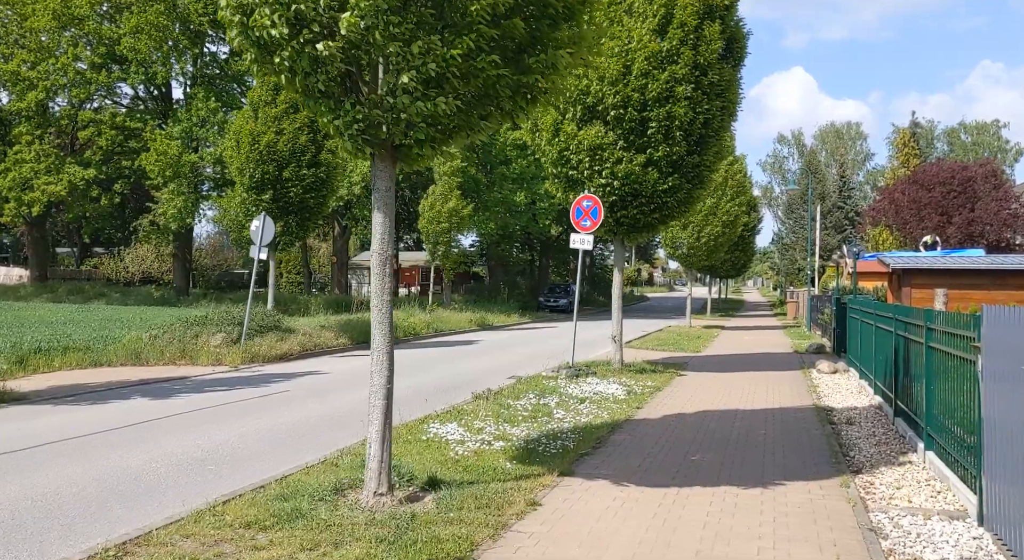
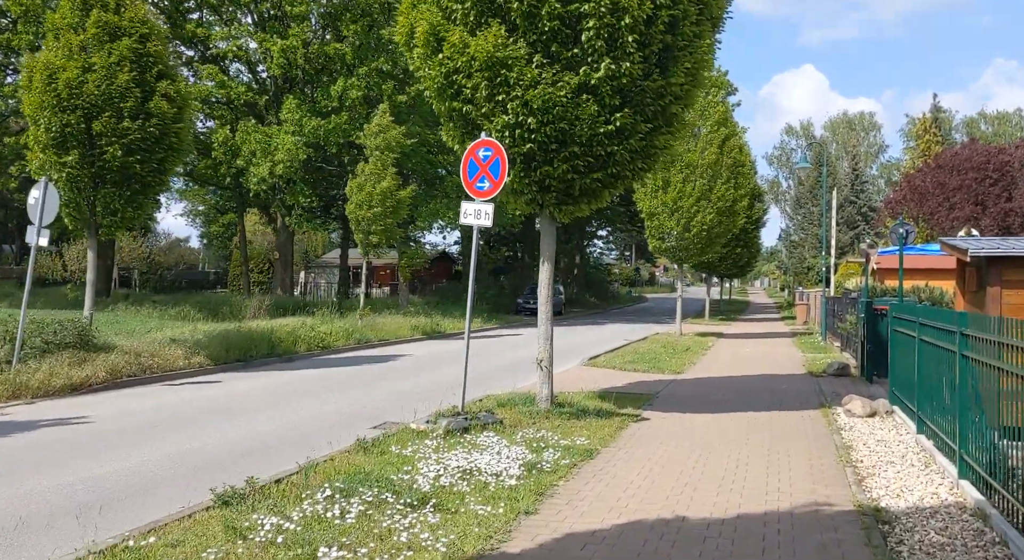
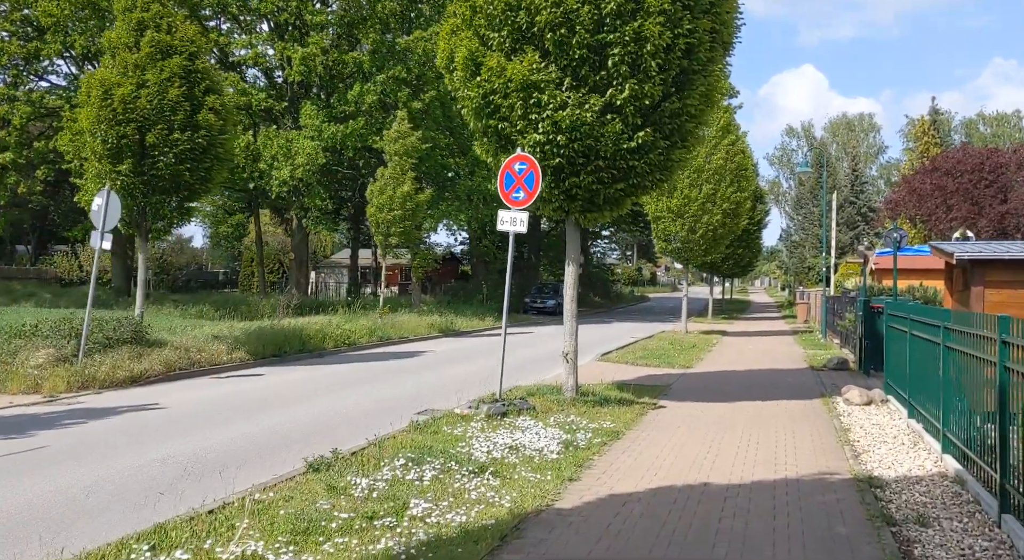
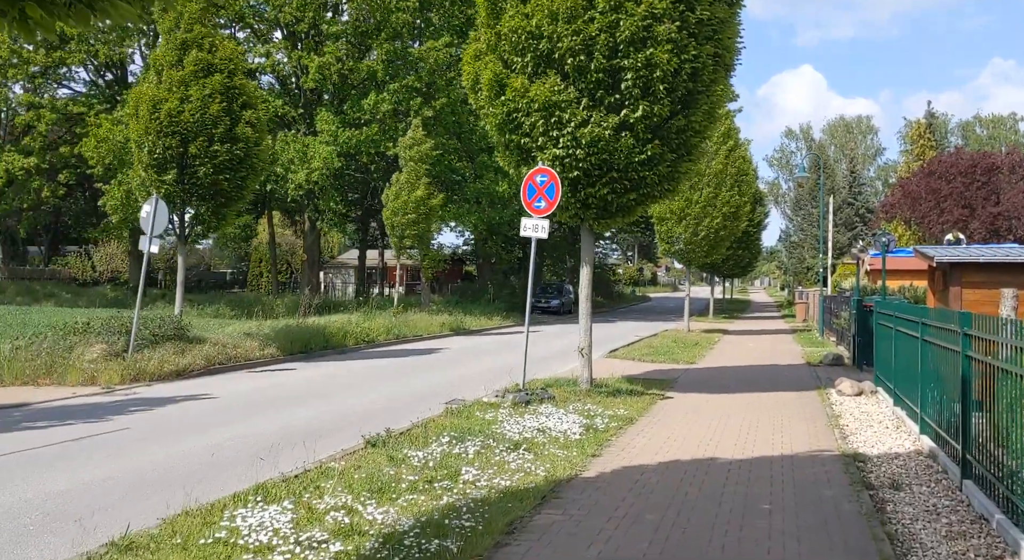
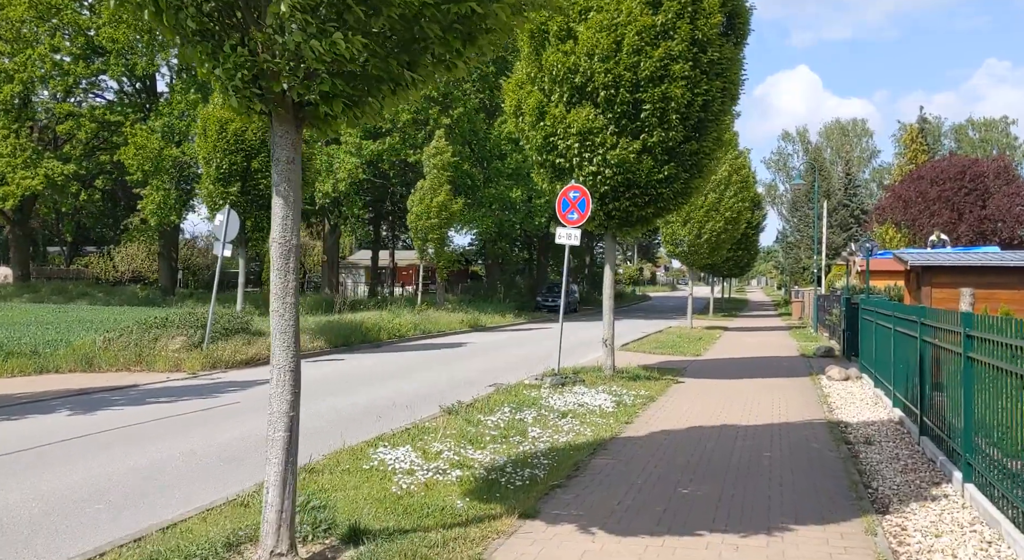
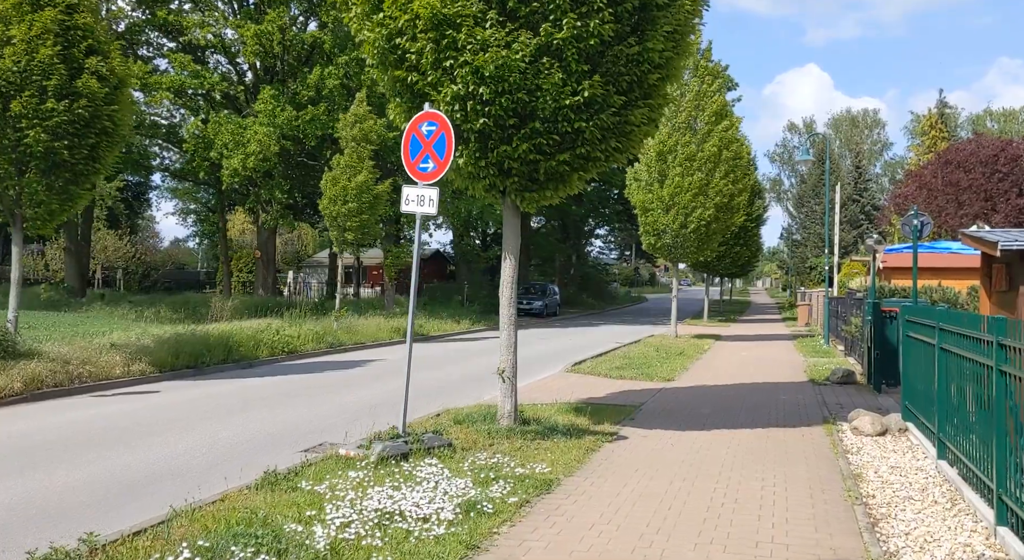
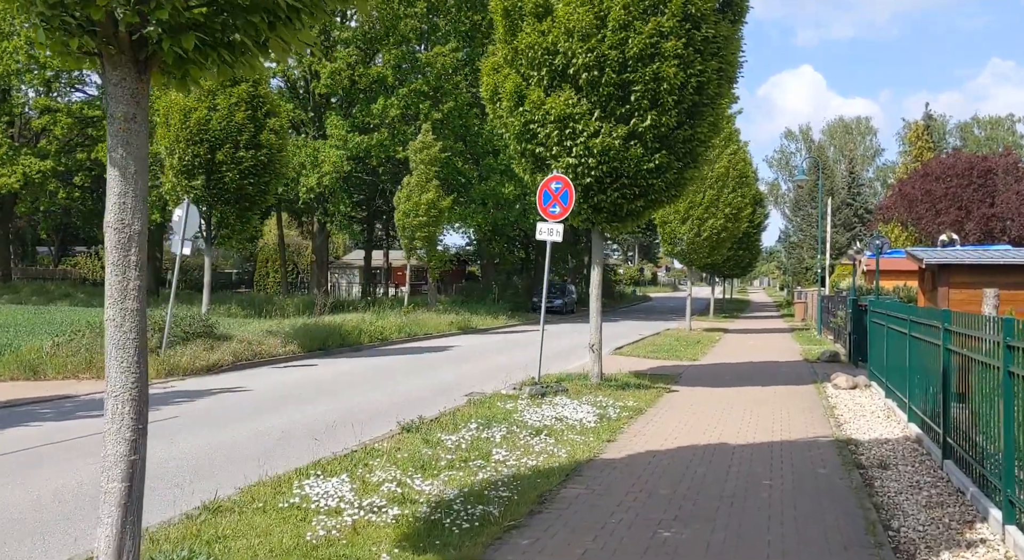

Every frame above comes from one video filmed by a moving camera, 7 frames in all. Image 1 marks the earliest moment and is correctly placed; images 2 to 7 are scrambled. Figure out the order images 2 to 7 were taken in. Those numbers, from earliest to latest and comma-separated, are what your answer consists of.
5, 7, 4, 3, 2, 6
